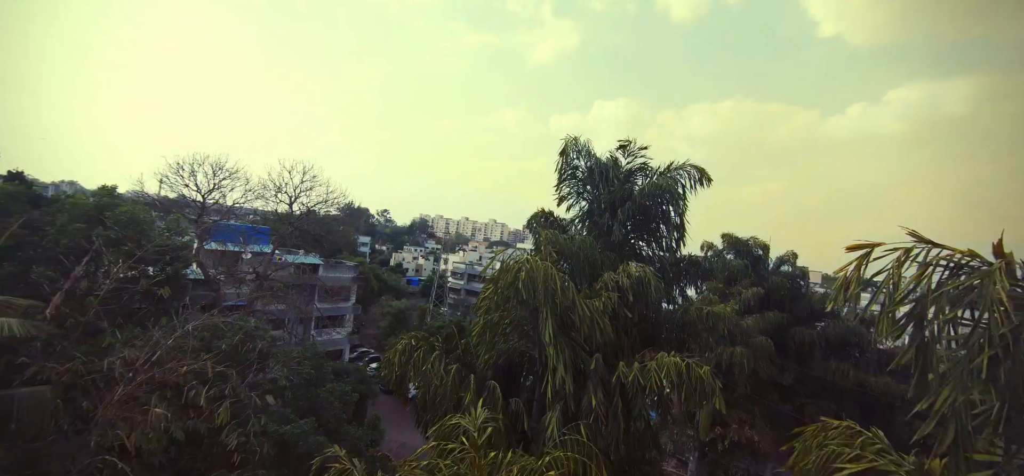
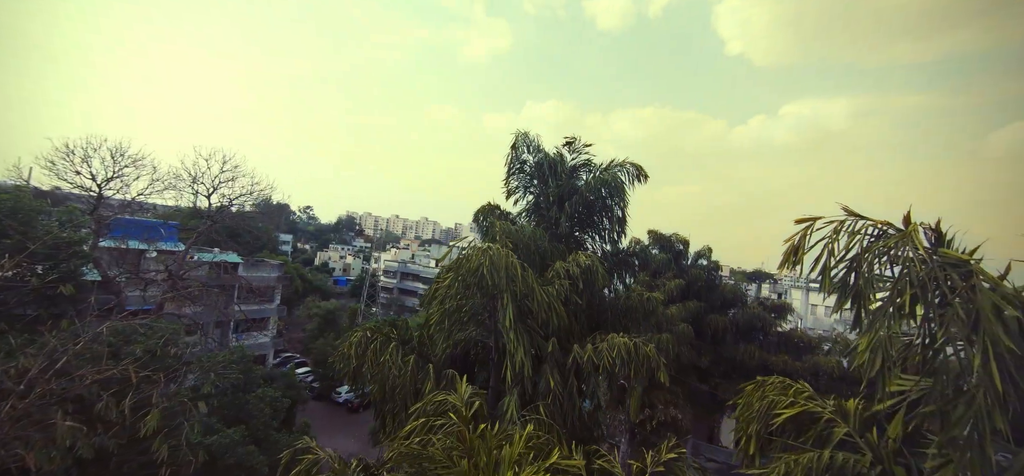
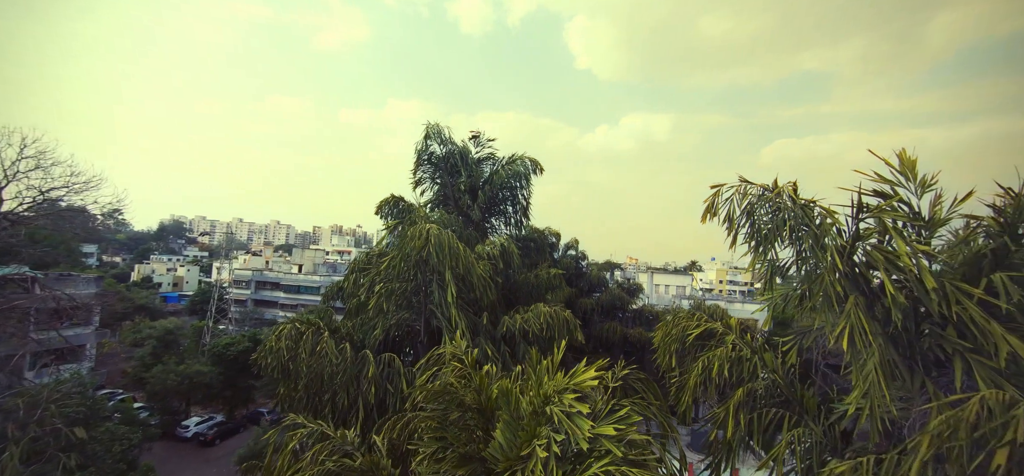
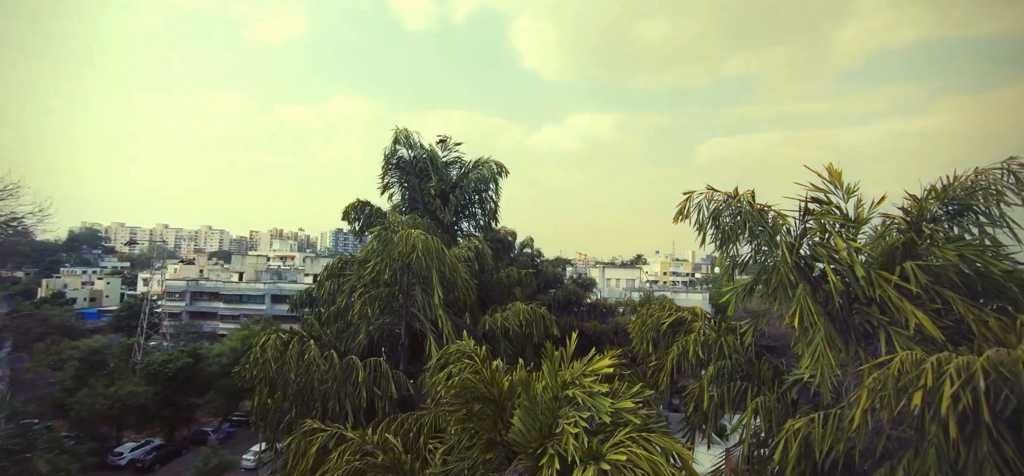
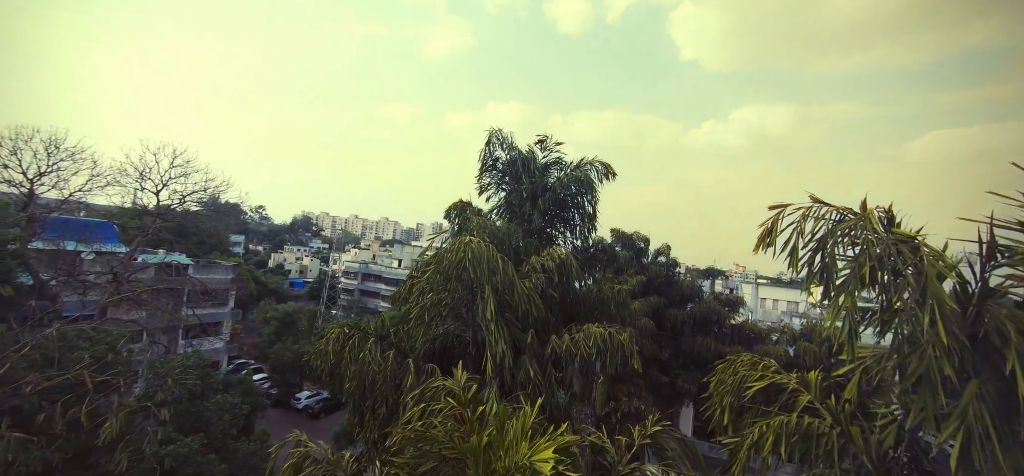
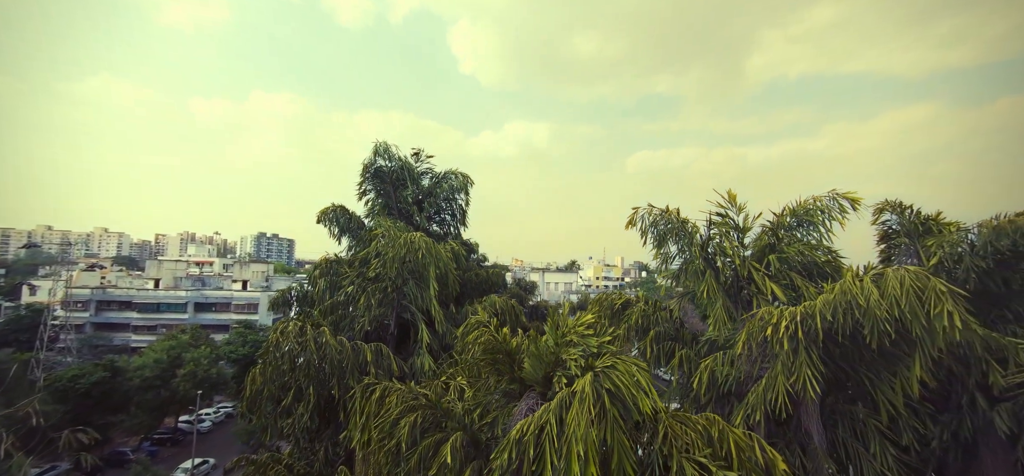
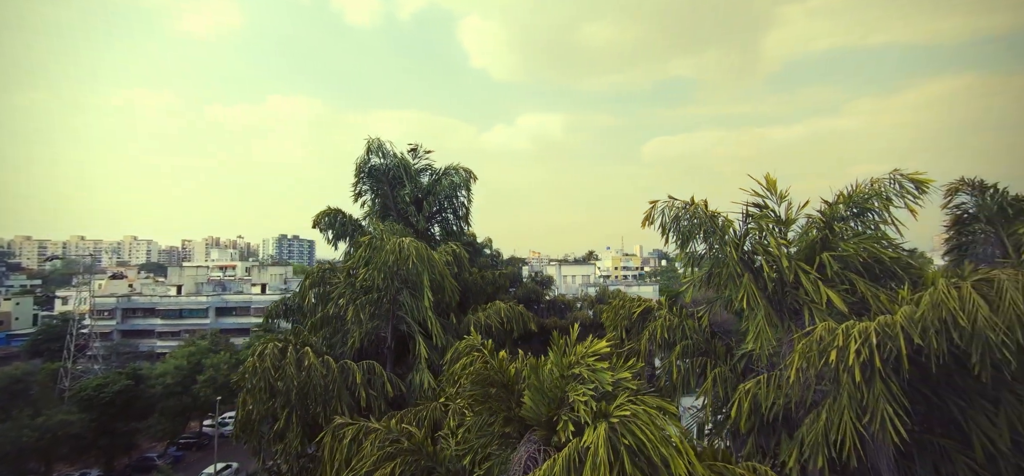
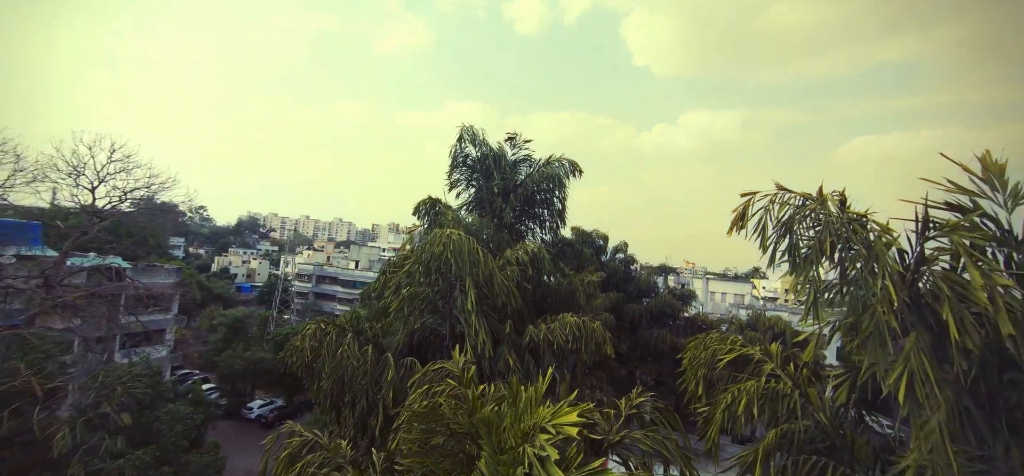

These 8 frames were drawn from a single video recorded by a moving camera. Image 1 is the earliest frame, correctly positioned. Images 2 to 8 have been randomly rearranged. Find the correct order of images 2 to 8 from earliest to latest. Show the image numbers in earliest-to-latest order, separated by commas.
2, 5, 8, 3, 4, 7, 6
